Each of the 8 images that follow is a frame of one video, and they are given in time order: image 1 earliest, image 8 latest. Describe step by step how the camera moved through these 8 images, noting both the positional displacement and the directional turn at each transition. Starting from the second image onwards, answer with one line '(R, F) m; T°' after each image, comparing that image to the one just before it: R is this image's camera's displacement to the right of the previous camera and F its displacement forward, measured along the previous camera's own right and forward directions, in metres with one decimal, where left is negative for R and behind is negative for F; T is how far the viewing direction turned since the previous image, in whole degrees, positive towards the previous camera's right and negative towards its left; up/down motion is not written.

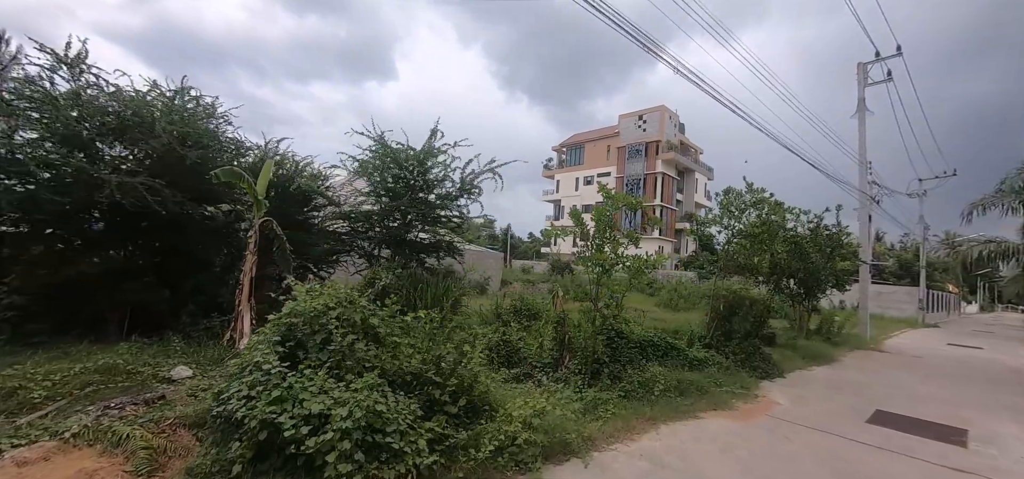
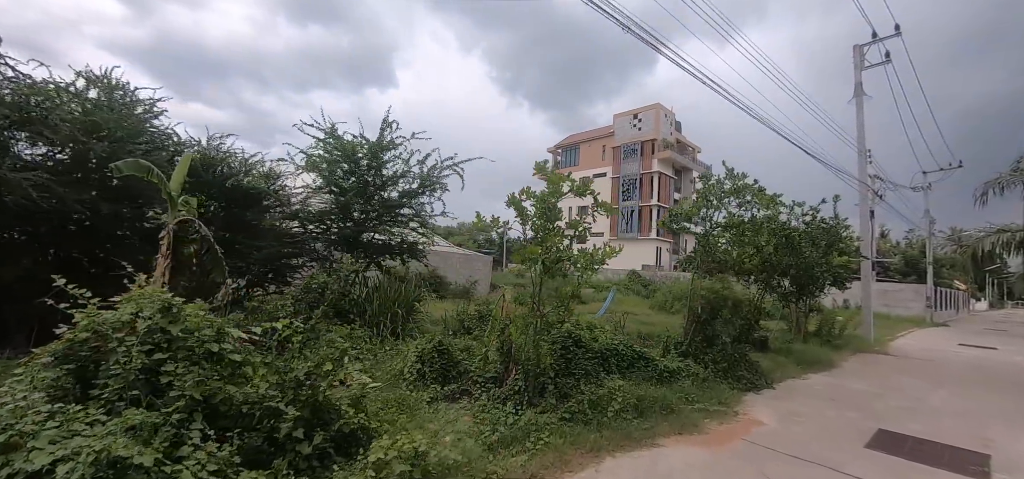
(+0.8, +0.9) m; 0°
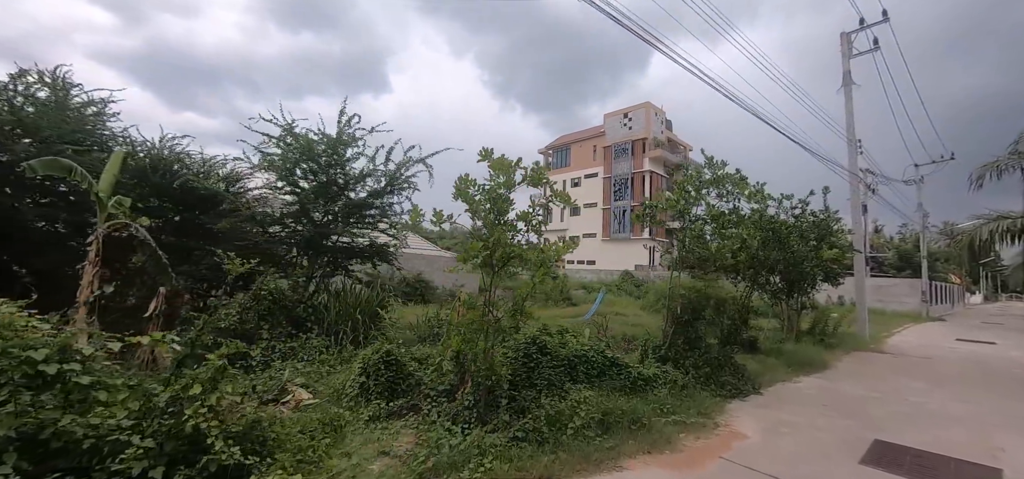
(+0.5, +0.5) m; 0°
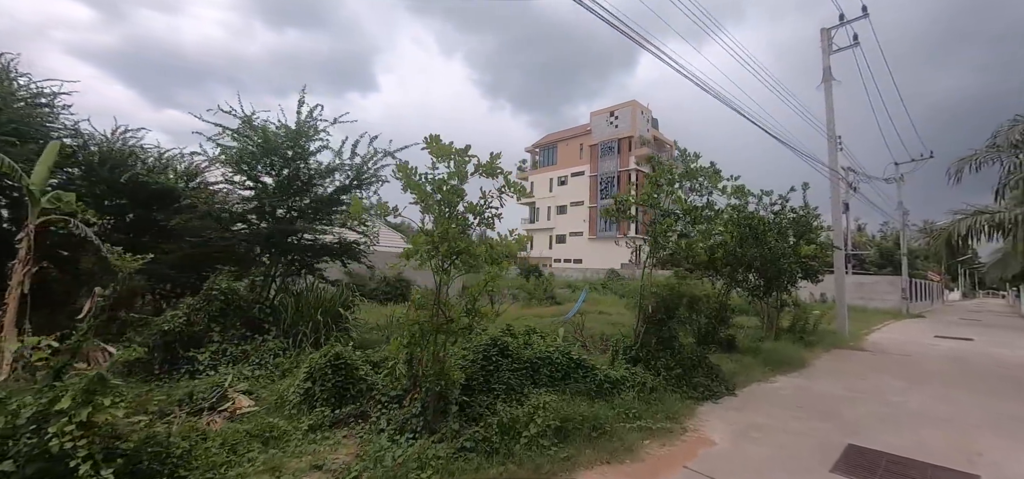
(+0.3, +0.3) m; +1°
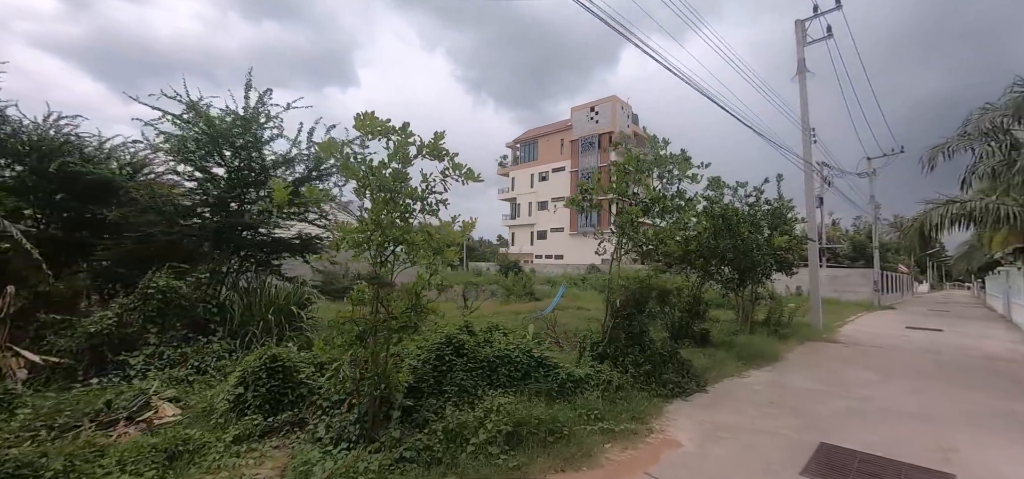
(+0.3, +0.3) m; +2°
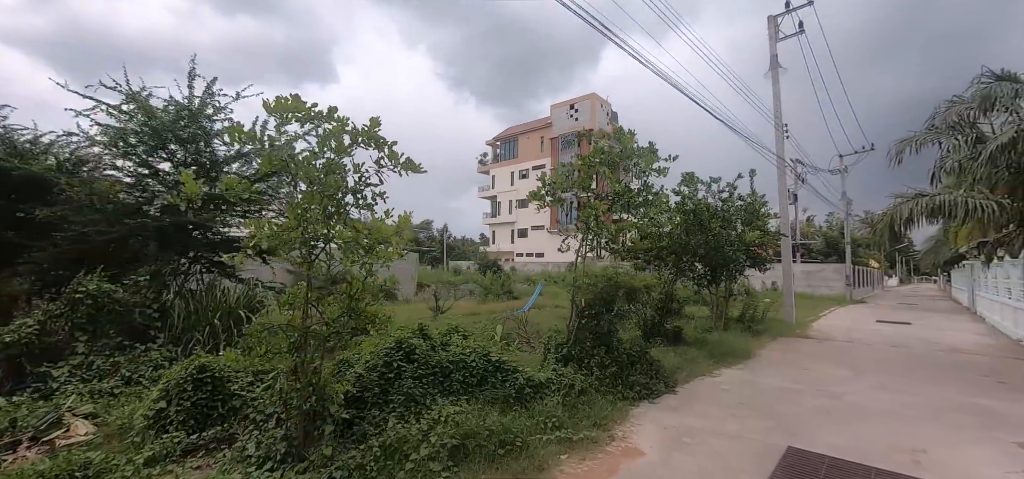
(+0.3, +0.3) m; +2°
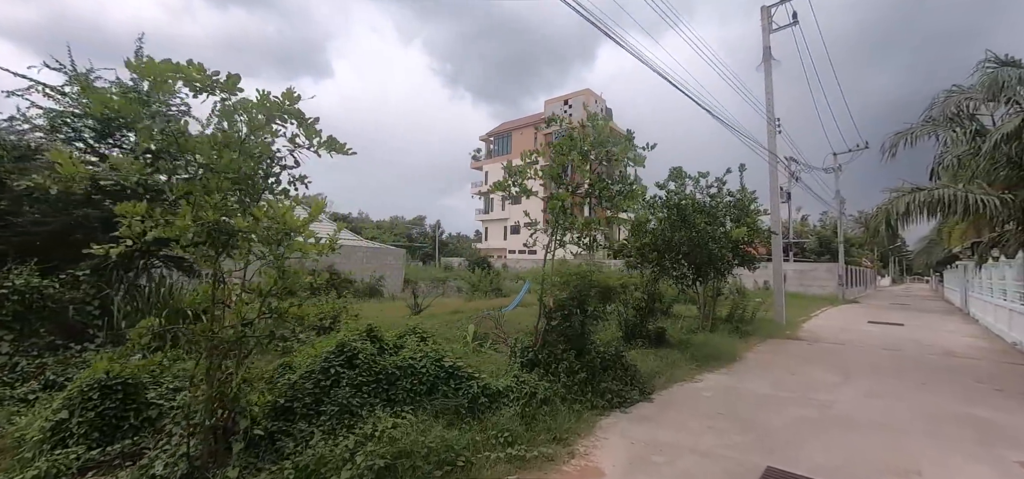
(+0.3, +0.4) m; +1°
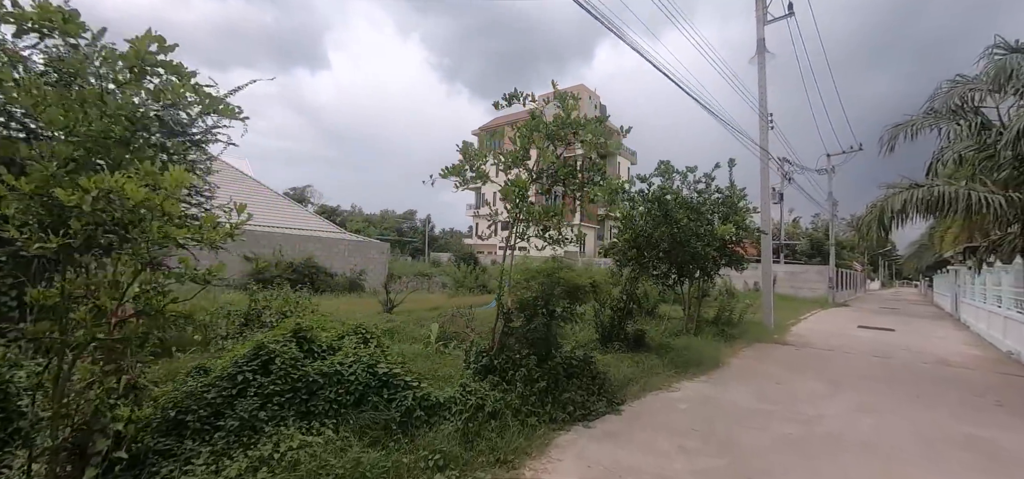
(+0.4, +0.5) m; +1°
